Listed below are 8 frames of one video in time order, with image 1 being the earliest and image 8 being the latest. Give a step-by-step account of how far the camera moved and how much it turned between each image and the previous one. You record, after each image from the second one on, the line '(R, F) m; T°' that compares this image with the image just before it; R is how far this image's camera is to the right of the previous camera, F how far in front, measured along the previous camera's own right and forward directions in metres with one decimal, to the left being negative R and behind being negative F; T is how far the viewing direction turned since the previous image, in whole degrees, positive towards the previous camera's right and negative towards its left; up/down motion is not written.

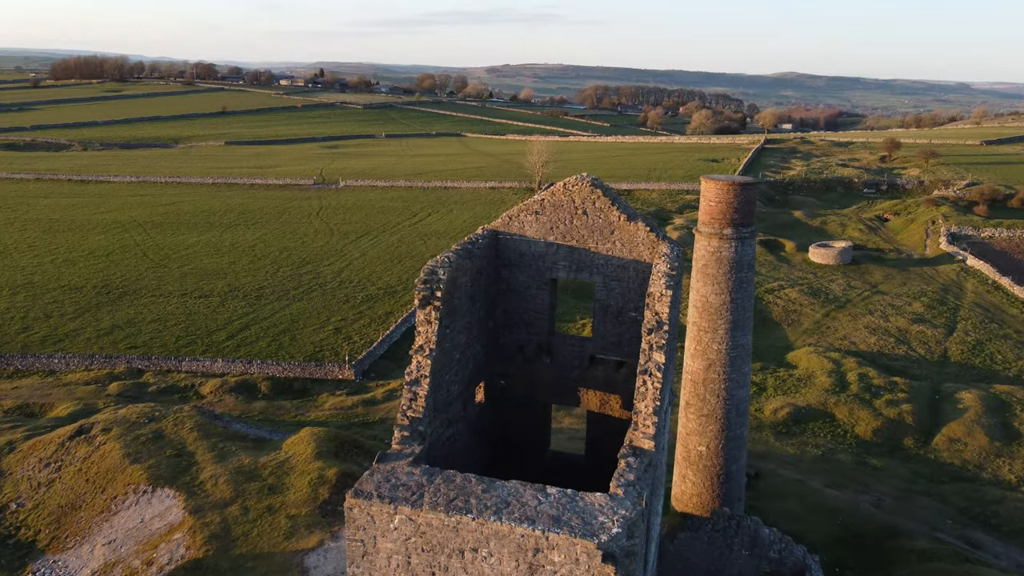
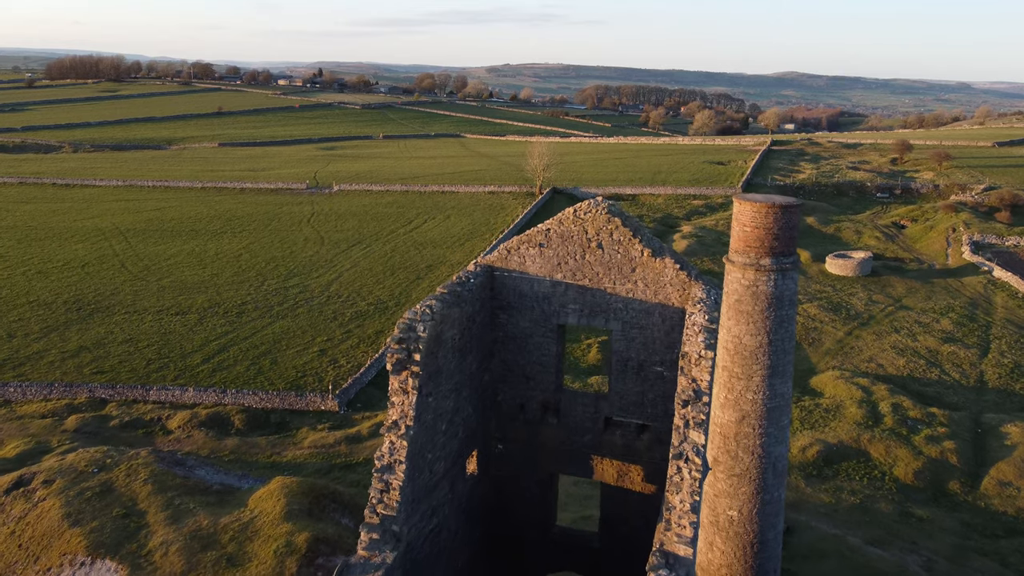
(0.0, +1.9) m; 0°
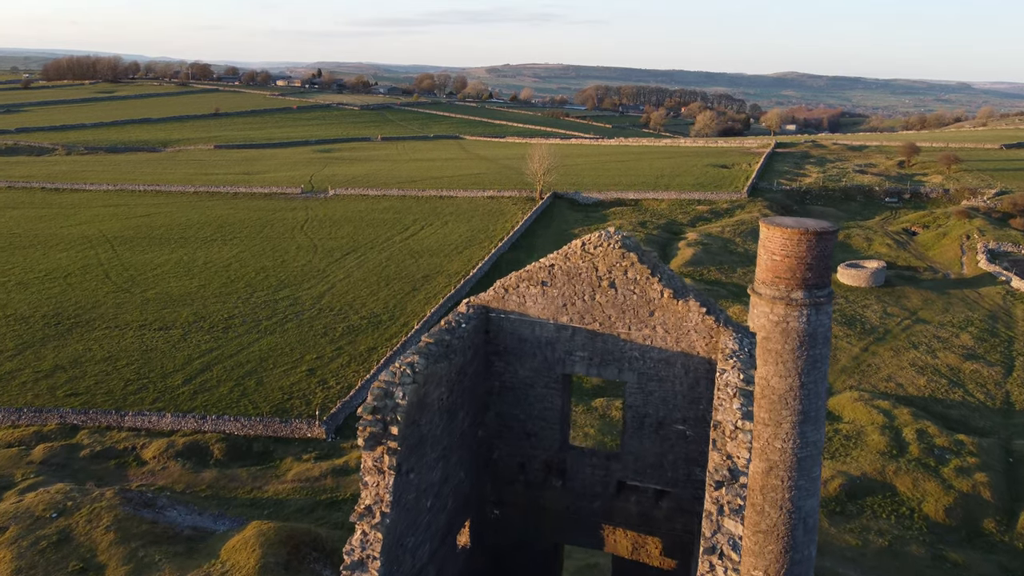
(0.0, +1.2) m; 0°
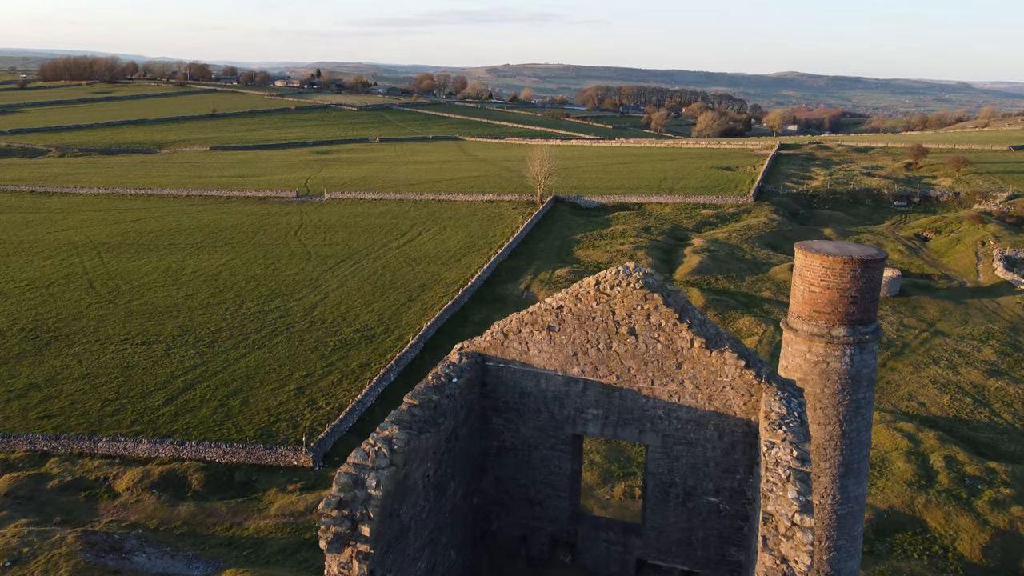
(0.0, +1.2) m; 0°
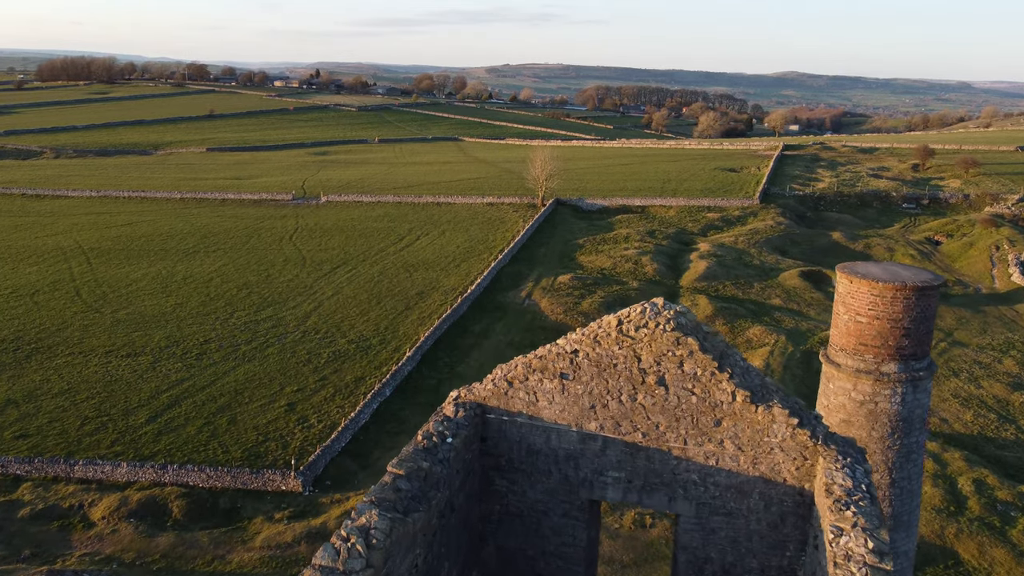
(0.0, +1.0) m; 0°
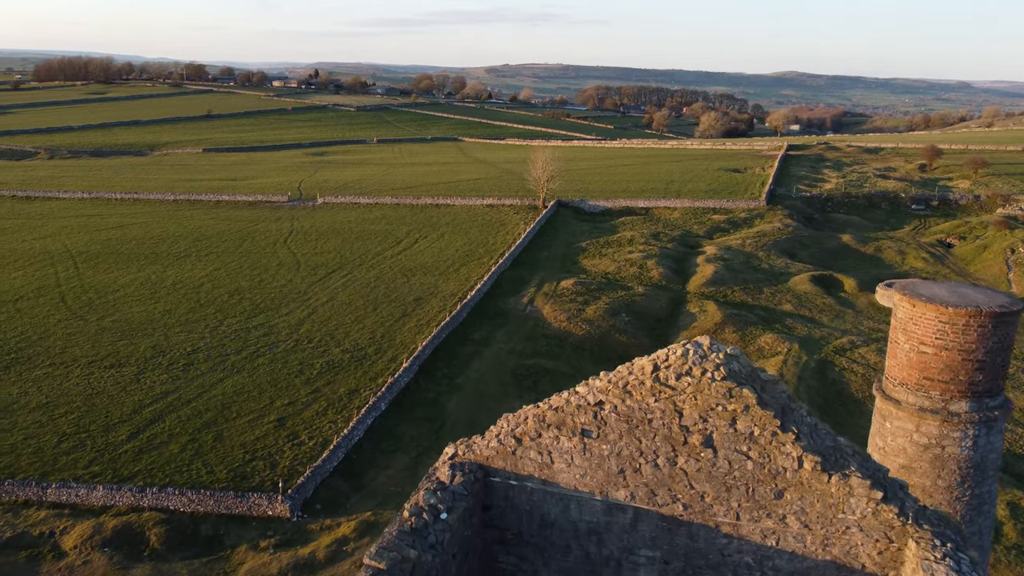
(-0.1, +1.0) m; 0°
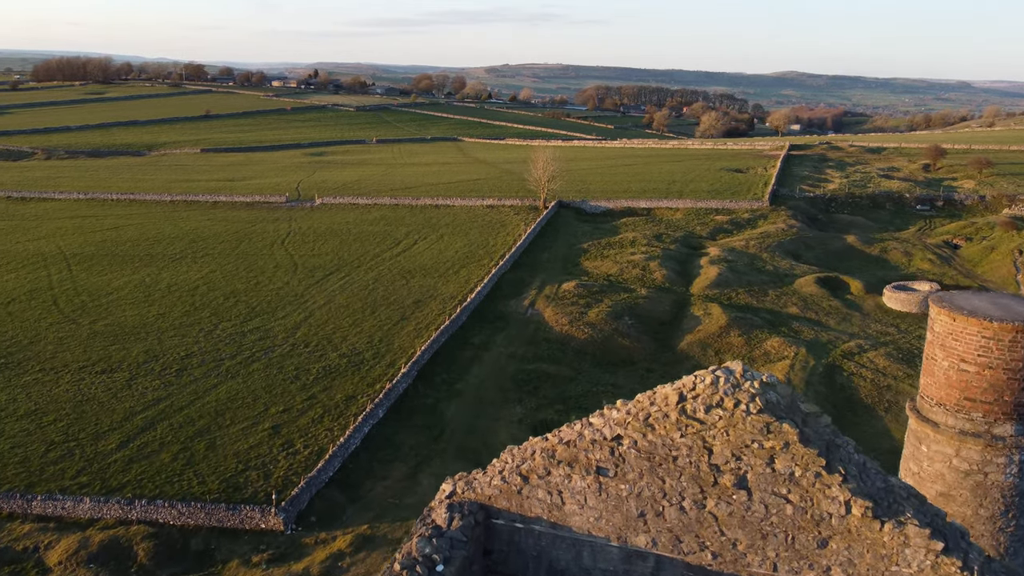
(0.0, +0.5) m; 0°
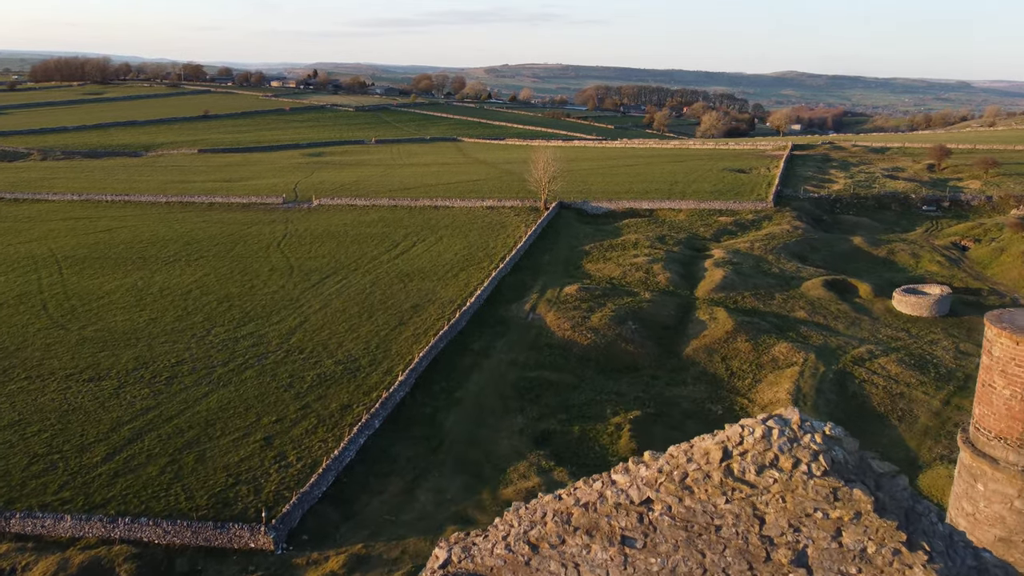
(0.0, +0.7) m; 0°
